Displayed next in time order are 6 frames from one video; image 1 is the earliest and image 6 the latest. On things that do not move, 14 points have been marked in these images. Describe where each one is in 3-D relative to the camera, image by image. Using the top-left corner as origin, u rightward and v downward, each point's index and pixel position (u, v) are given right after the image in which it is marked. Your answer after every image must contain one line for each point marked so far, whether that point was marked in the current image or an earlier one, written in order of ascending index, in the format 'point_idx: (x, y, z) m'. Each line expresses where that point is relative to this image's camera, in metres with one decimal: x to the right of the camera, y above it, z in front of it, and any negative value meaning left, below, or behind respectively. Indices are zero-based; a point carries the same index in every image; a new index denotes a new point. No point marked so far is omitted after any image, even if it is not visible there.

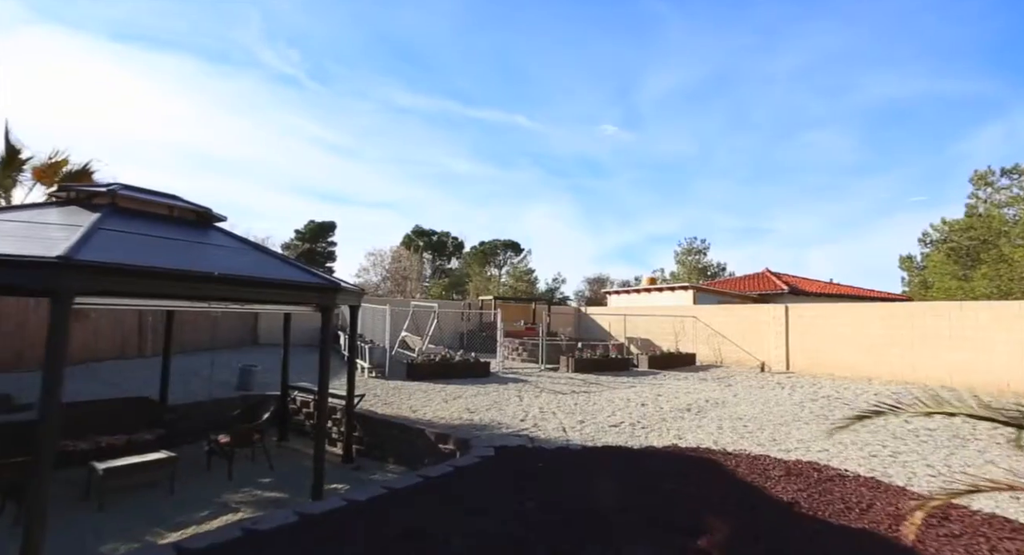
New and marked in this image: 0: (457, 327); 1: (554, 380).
0: (-1.9, -1.4, +14.7) m
1: (+0.8, -1.8, +8.8) m
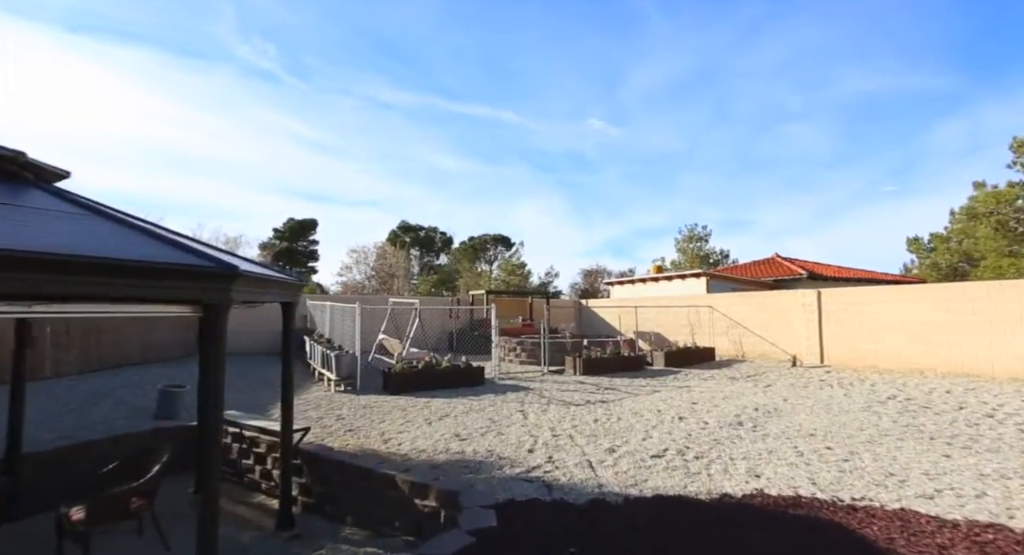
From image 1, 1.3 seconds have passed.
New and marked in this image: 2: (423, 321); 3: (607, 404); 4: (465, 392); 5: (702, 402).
0: (-2.0, -1.3, +13.3) m
1: (+0.8, -1.6, +7.5) m
2: (-2.6, -1.1, +13.1) m
3: (+1.1, -1.5, +6.1) m
4: (-0.6, -1.6, +7.3) m
5: (+2.2, -1.4, +5.7) m
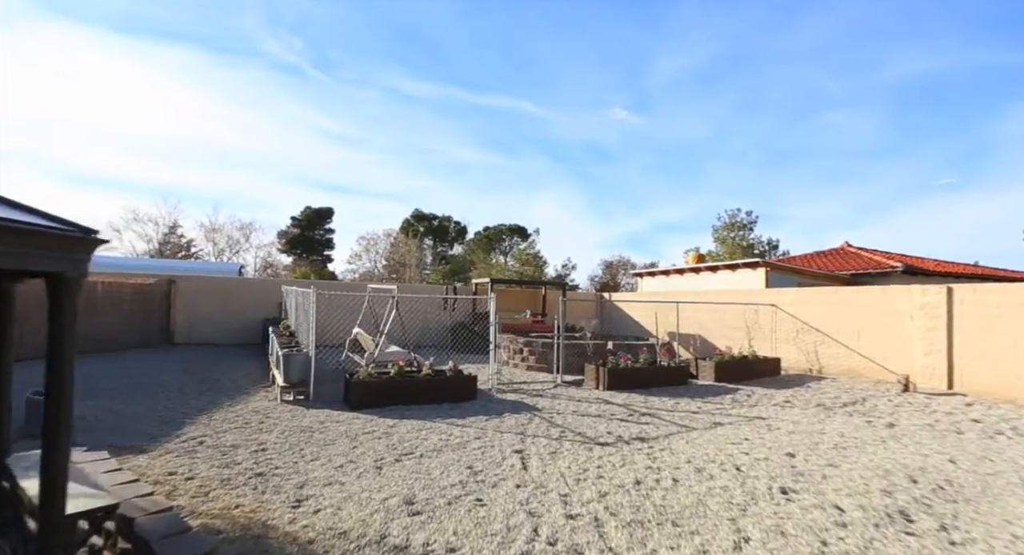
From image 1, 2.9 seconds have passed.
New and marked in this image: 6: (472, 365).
0: (-1.8, -0.9, +11.4) m
1: (+0.8, -1.4, +5.5) m
2: (-2.3, -0.8, +11.2) m
3: (+1.1, -1.3, +4.0) m
4: (-0.6, -1.4, +5.4) m
5: (+2.1, -1.3, +3.7) m
6: (-0.7, -1.5, +8.1) m
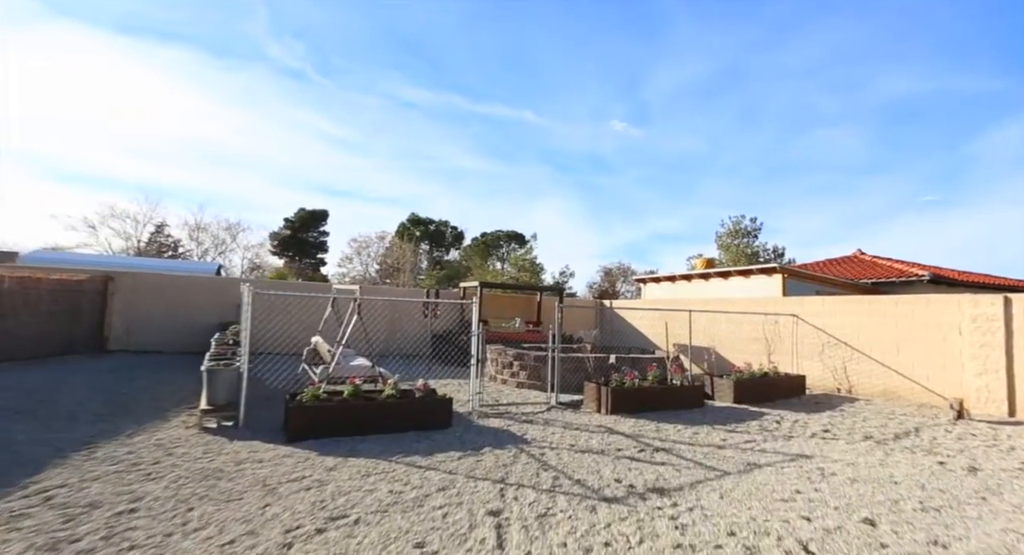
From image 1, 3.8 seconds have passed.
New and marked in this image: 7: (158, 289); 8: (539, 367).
0: (-2.0, -1.0, +10.3) m
1: (+0.6, -1.4, +4.4) m
2: (-2.5, -0.8, +10.1) m
3: (+1.0, -1.3, +3.0) m
4: (-0.7, -1.4, +4.3) m
5: (+2.0, -1.3, +2.6) m
6: (-0.9, -1.5, +7.0) m
7: (-6.6, -0.2, +9.2) m
8: (+0.4, -1.3, +7.1) m
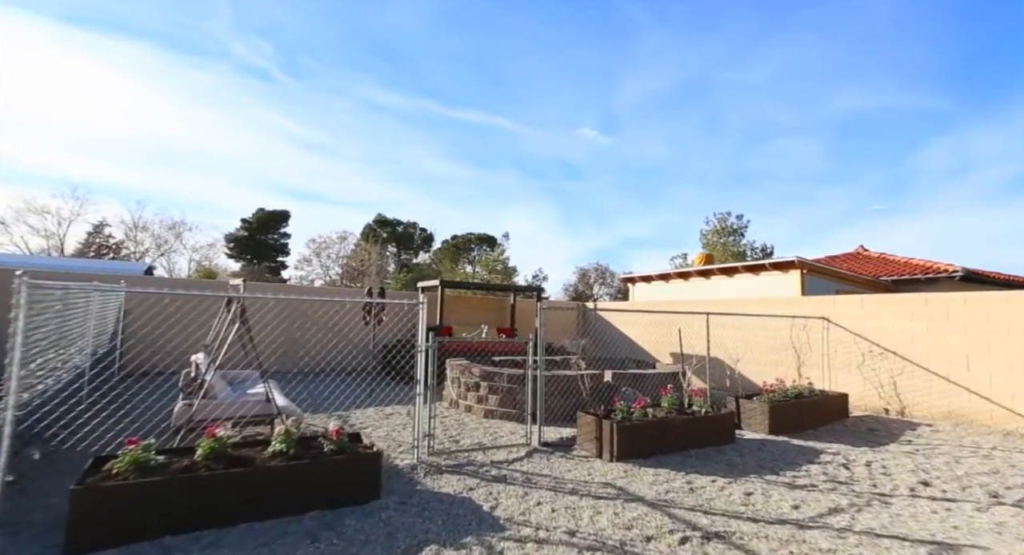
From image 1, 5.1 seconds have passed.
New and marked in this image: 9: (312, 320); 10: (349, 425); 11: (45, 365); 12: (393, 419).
0: (-2.5, -0.9, +8.5) m
1: (+0.4, -1.3, +2.8) m
2: (-3.1, -0.8, +8.2) m
3: (+0.8, -1.2, +1.3) m
4: (-0.9, -1.3, +2.5) m
5: (+1.9, -1.2, +1.0) m
6: (-1.2, -1.4, +5.2) m
7: (-7.1, -0.2, +7.1) m
8: (0.0, -1.2, +5.4) m
9: (-2.9, -0.8, +8.3) m
10: (-1.6, -1.5, +5.0) m
11: (-3.2, -0.6, +3.8) m
12: (-1.2, -1.4, +5.1) m
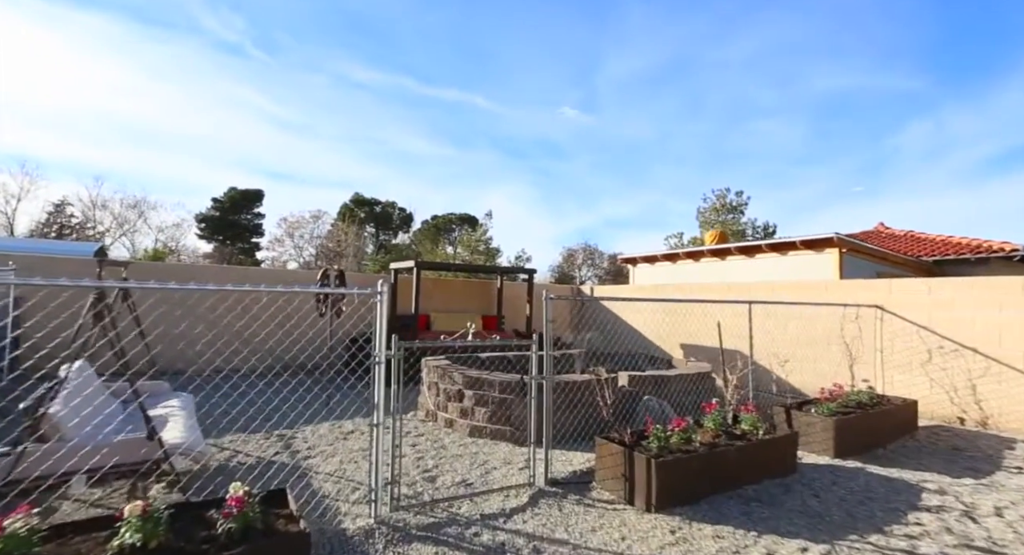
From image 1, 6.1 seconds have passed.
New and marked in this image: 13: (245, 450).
0: (-2.7, -0.7, +7.2) m
1: (+0.5, -1.3, +1.6) m
2: (-3.2, -0.5, +6.9) m
3: (+0.9, -1.2, +0.2) m
4: (-0.9, -1.2, +1.3) m
5: (+2.0, -1.2, -0.1) m
6: (-1.3, -1.3, +4.0) m
7: (-7.2, 0.0, +5.6) m
8: (0.0, -1.0, +4.2) m
9: (-3.1, -0.5, +7.0) m
10: (-1.7, -1.3, +3.8) m
11: (-3.2, -0.5, +2.5) m
12: (-1.2, -1.2, +3.9) m
13: (-1.8, -1.2, +4.0) m
